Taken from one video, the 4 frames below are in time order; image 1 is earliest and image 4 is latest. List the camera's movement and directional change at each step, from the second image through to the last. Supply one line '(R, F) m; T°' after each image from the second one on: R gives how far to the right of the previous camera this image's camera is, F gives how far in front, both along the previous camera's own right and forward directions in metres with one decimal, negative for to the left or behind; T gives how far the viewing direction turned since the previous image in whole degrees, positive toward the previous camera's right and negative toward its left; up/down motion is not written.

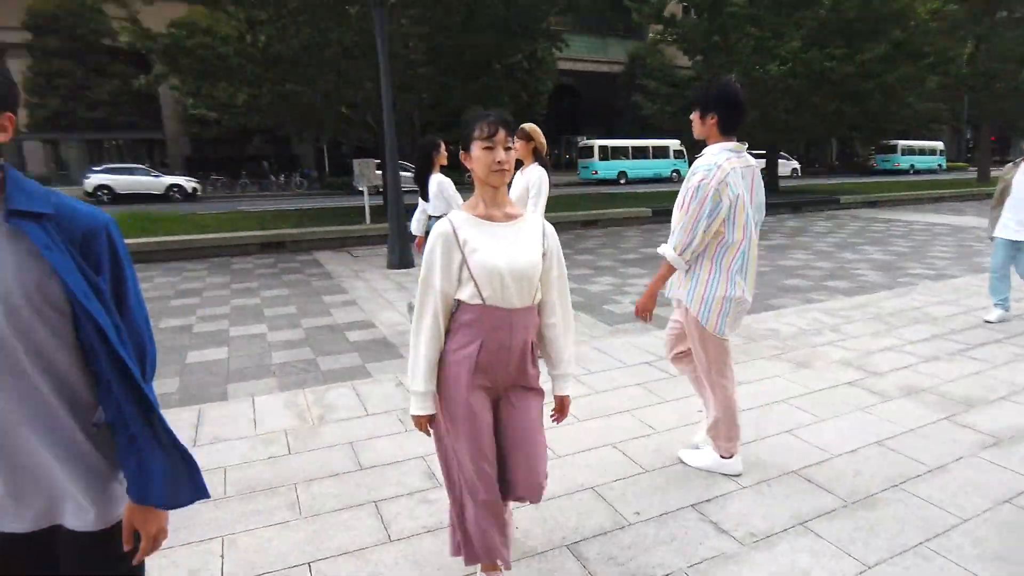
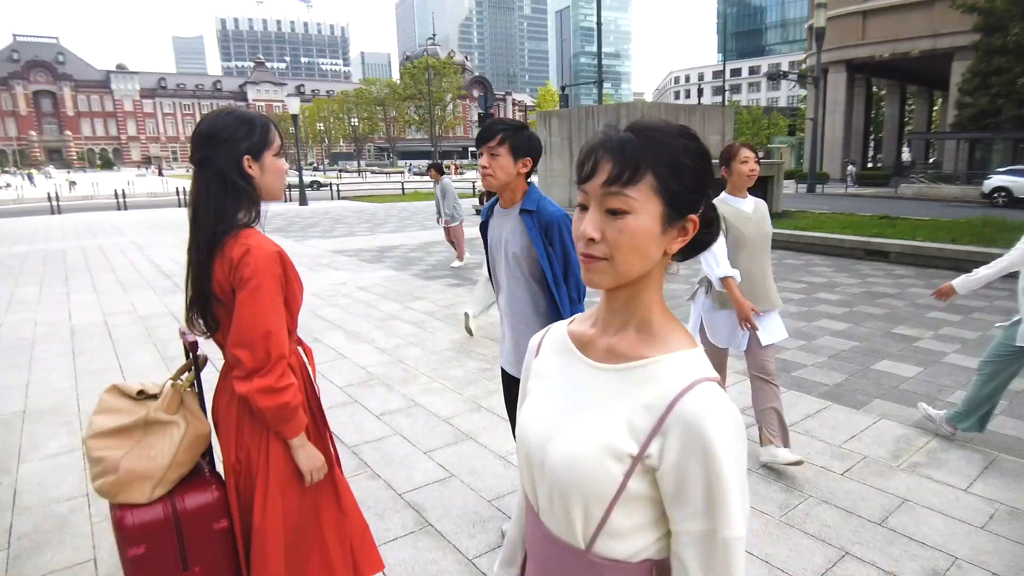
(+0.7, -0.4) m; -45°
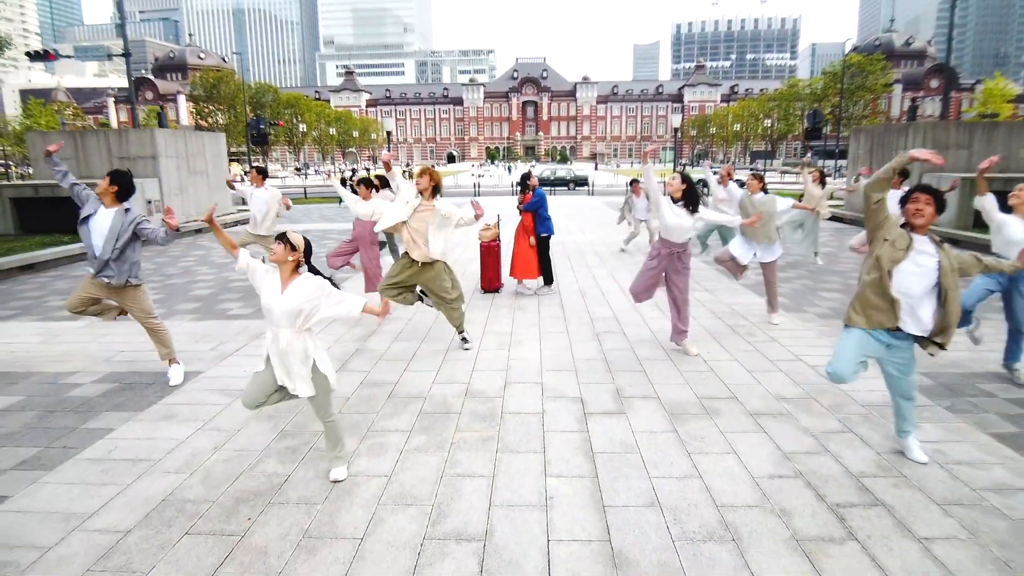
(+4.8, -5.4) m; -36°
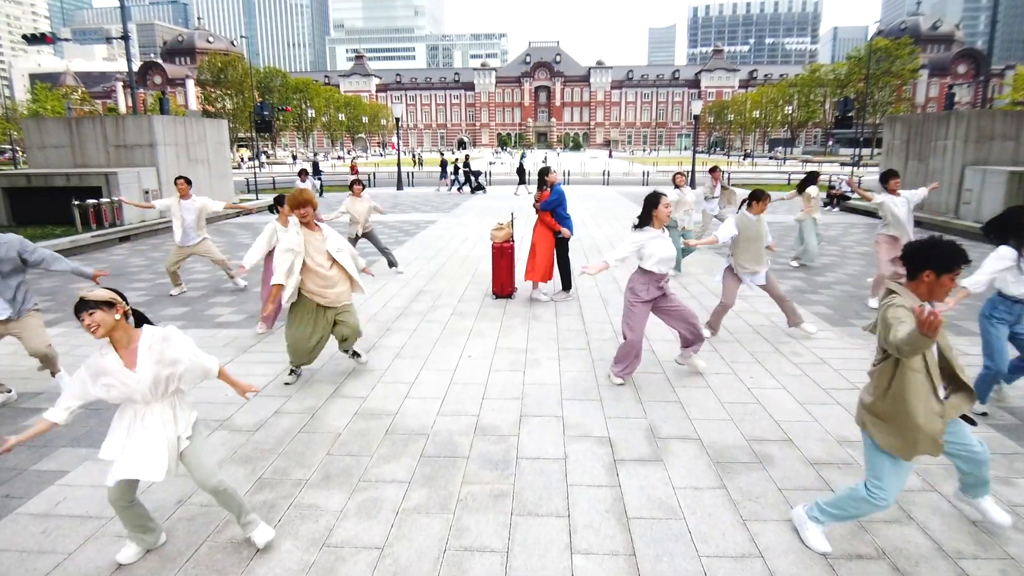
(-0.1, +0.8) m; -1°
